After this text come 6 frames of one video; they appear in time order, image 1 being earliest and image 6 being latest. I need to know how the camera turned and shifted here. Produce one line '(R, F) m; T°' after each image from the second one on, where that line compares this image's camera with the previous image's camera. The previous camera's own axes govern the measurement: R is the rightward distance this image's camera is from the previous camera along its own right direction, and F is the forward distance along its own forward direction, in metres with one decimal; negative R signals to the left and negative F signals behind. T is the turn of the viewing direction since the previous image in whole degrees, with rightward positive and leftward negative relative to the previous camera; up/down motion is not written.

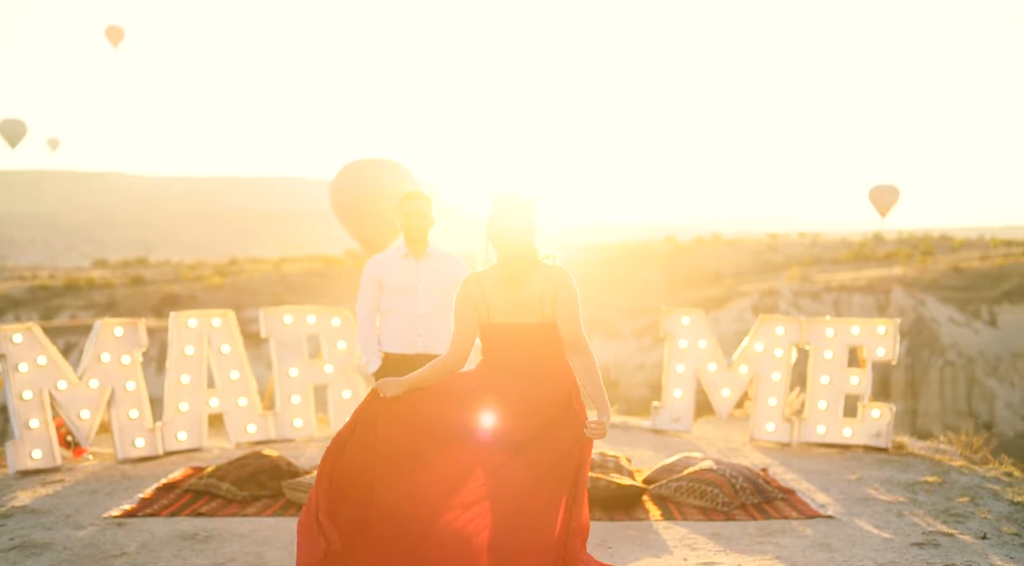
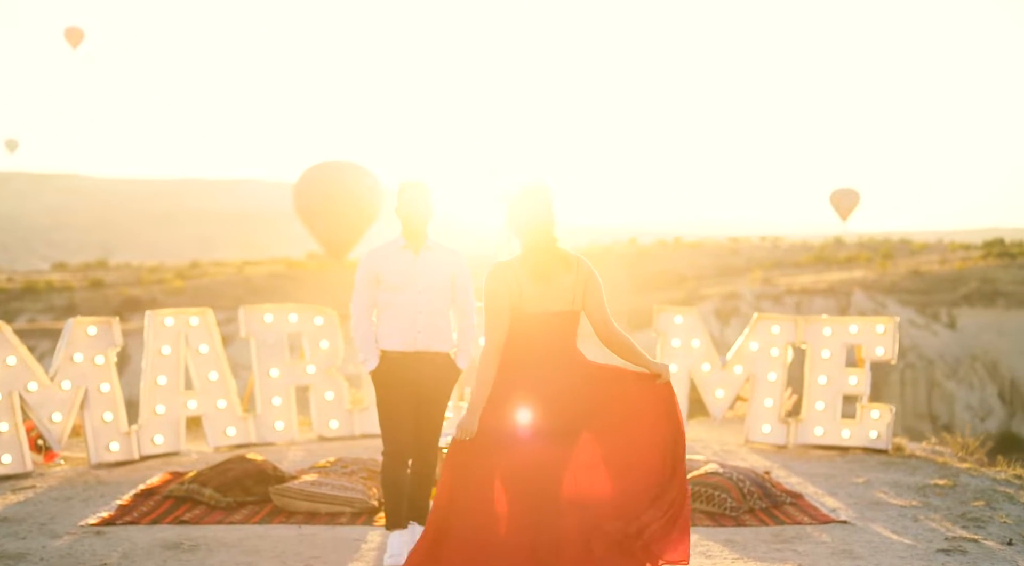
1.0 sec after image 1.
(-0.2, +0.2) m; +2°
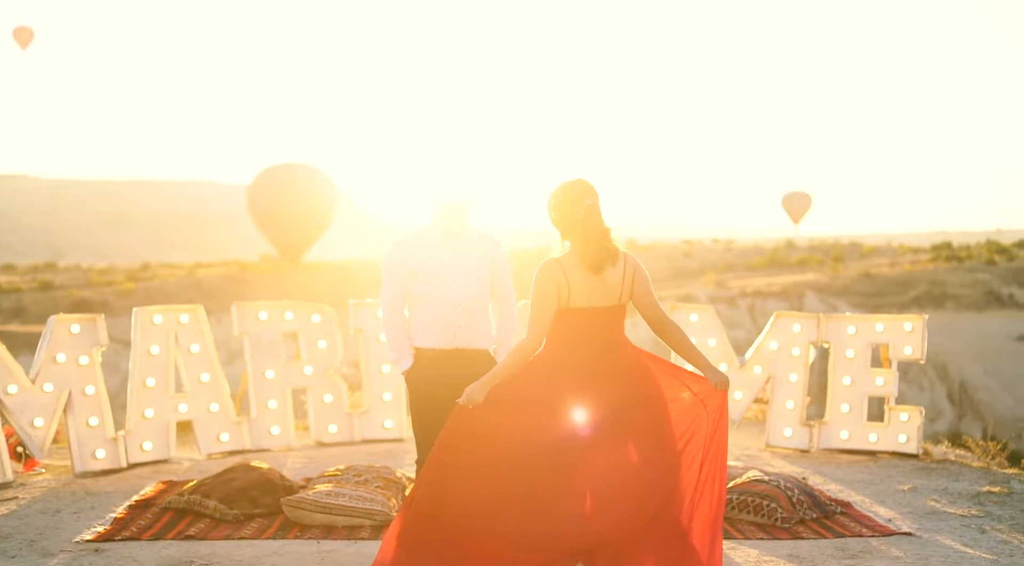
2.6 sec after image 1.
(-0.4, +0.4) m; +1°
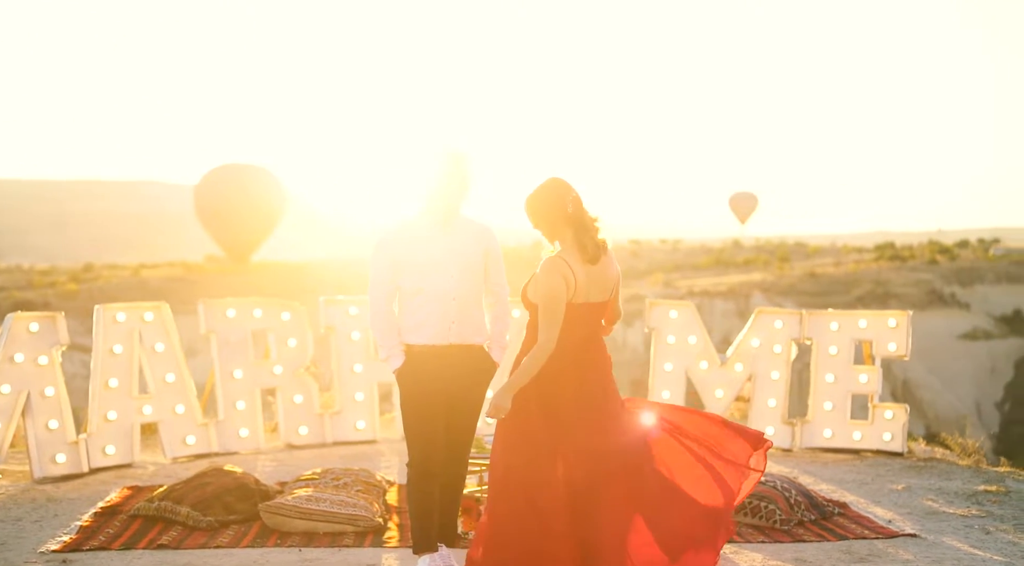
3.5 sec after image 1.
(-0.2, +0.2) m; +3°
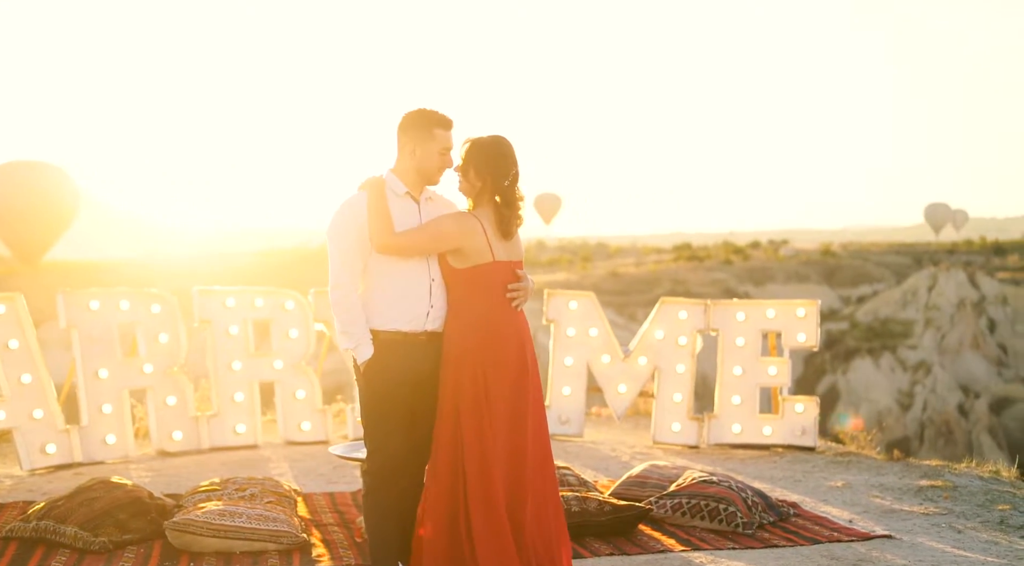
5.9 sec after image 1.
(-0.6, +0.5) m; +10°
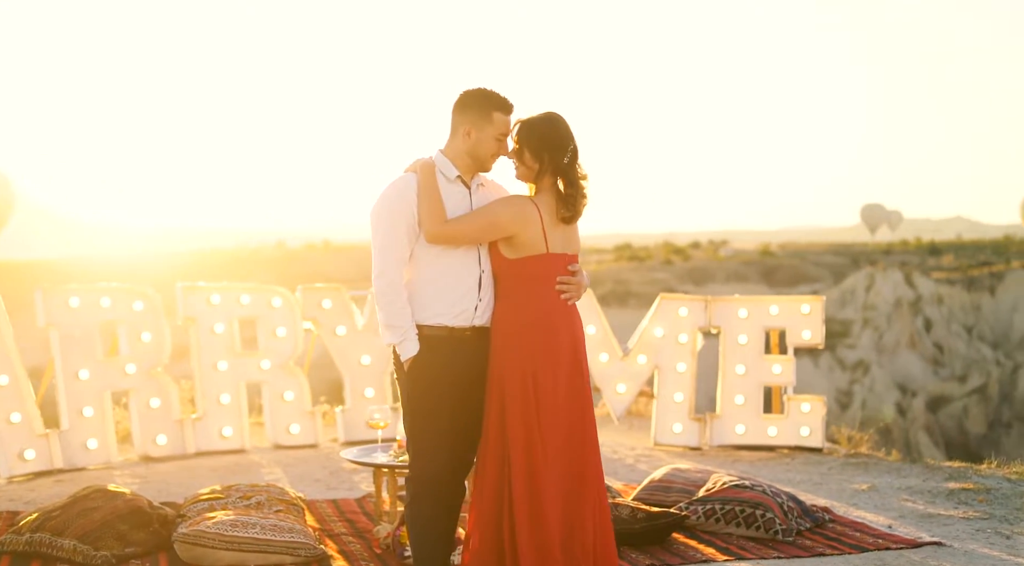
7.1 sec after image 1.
(-0.4, +0.2) m; +2°
